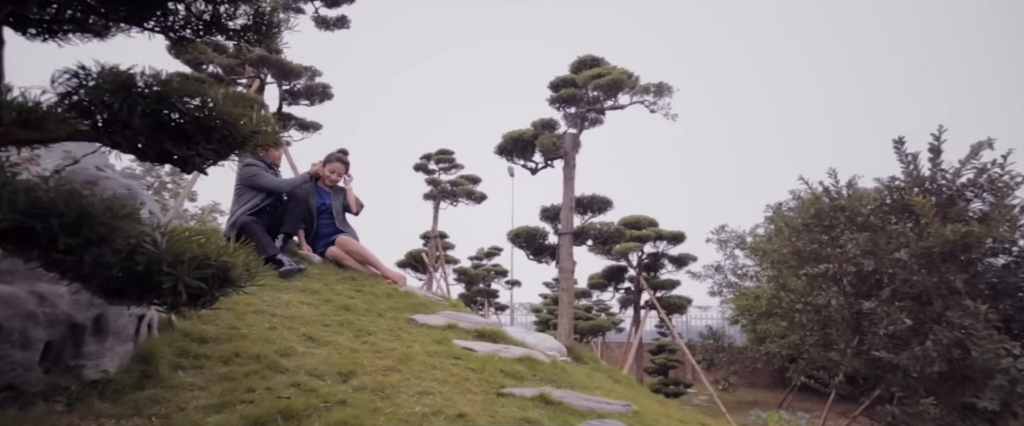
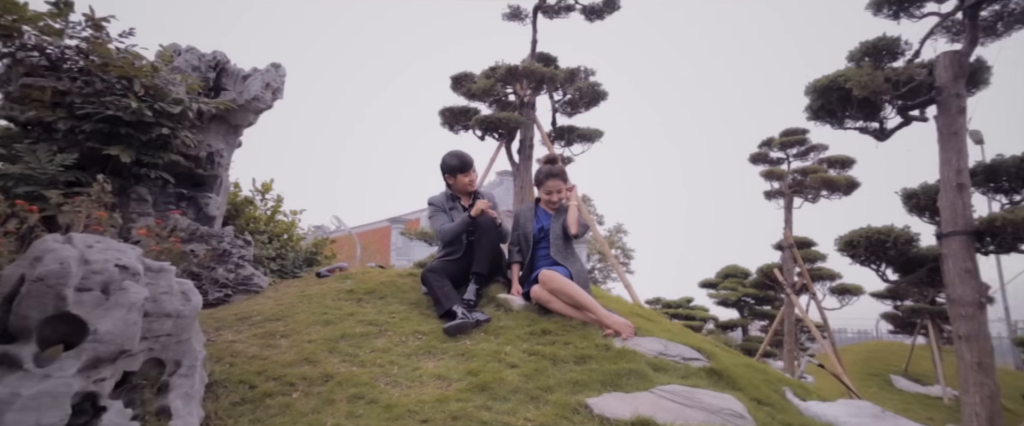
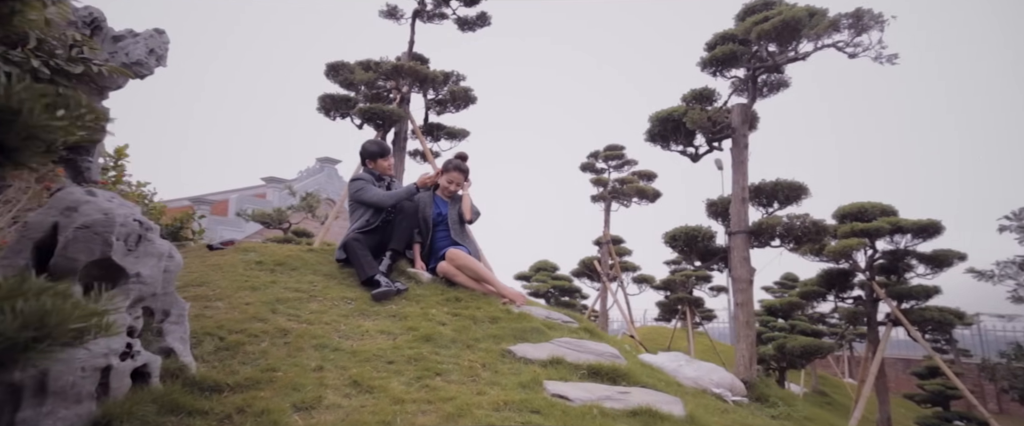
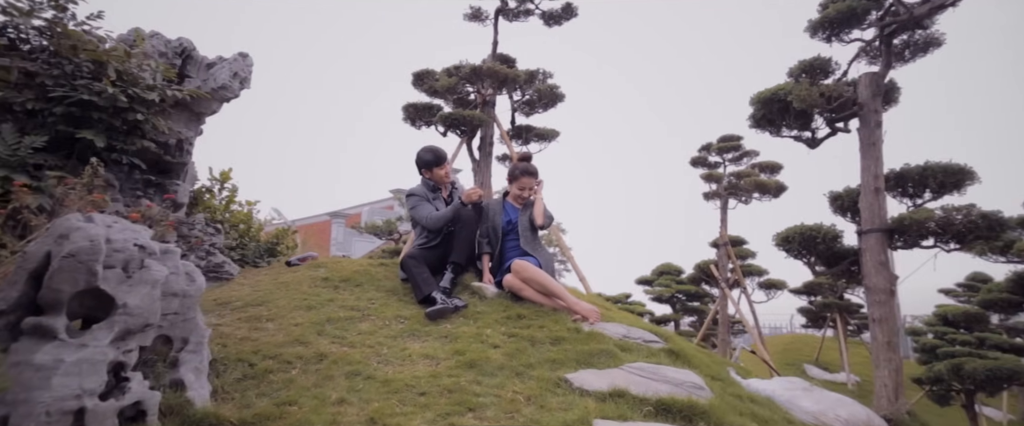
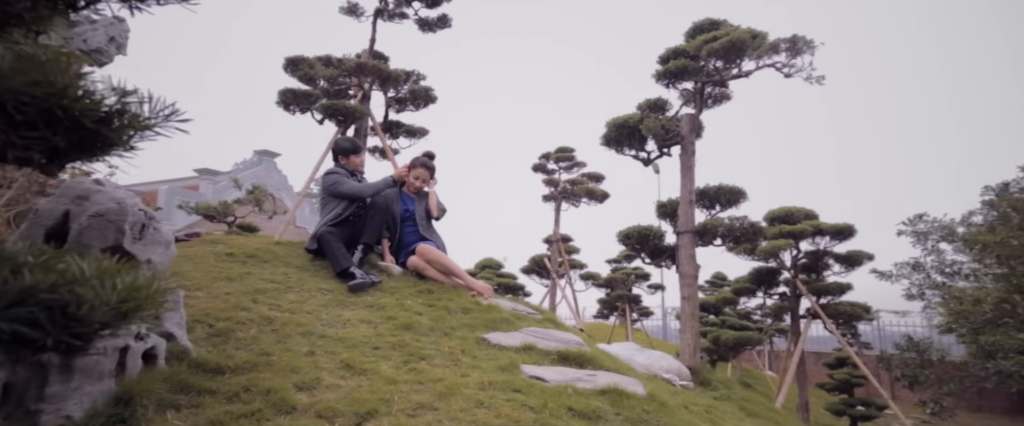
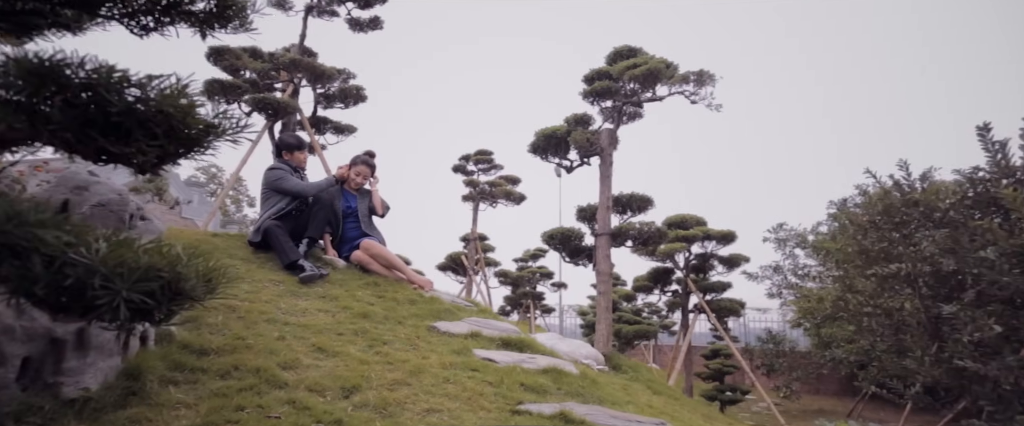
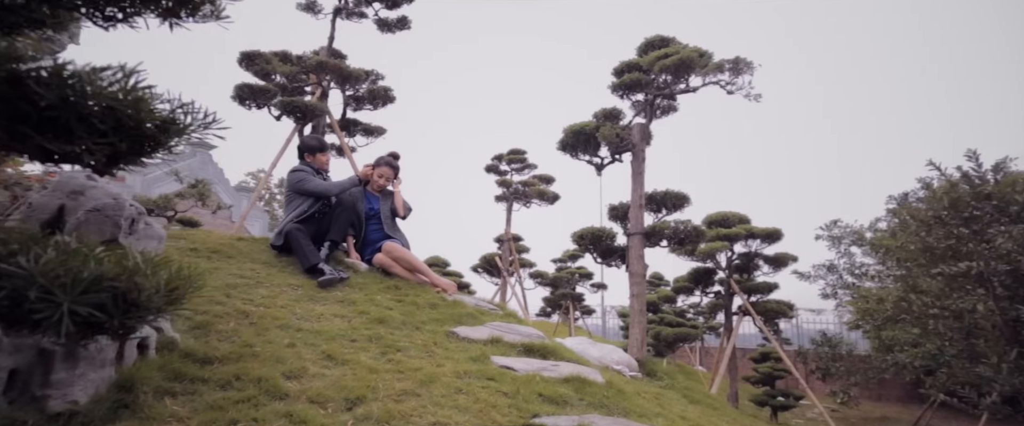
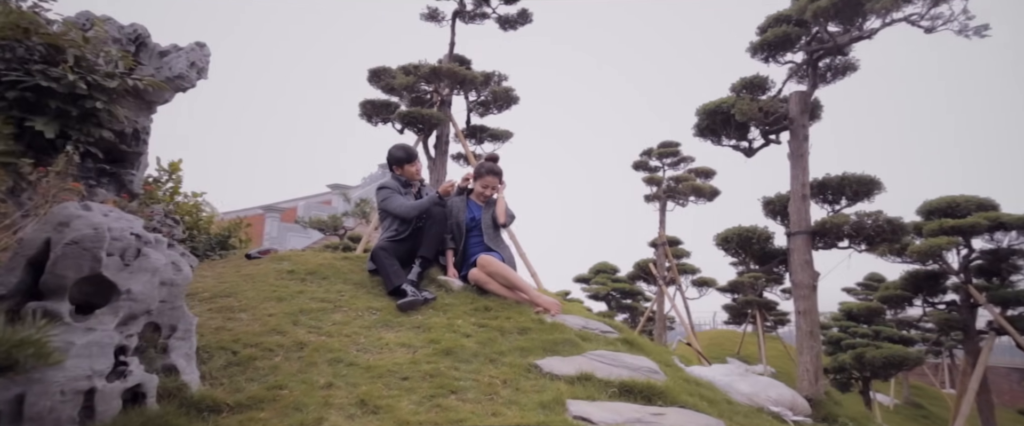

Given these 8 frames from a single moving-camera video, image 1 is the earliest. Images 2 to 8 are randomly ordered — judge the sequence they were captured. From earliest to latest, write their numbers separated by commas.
6, 7, 5, 3, 8, 4, 2
